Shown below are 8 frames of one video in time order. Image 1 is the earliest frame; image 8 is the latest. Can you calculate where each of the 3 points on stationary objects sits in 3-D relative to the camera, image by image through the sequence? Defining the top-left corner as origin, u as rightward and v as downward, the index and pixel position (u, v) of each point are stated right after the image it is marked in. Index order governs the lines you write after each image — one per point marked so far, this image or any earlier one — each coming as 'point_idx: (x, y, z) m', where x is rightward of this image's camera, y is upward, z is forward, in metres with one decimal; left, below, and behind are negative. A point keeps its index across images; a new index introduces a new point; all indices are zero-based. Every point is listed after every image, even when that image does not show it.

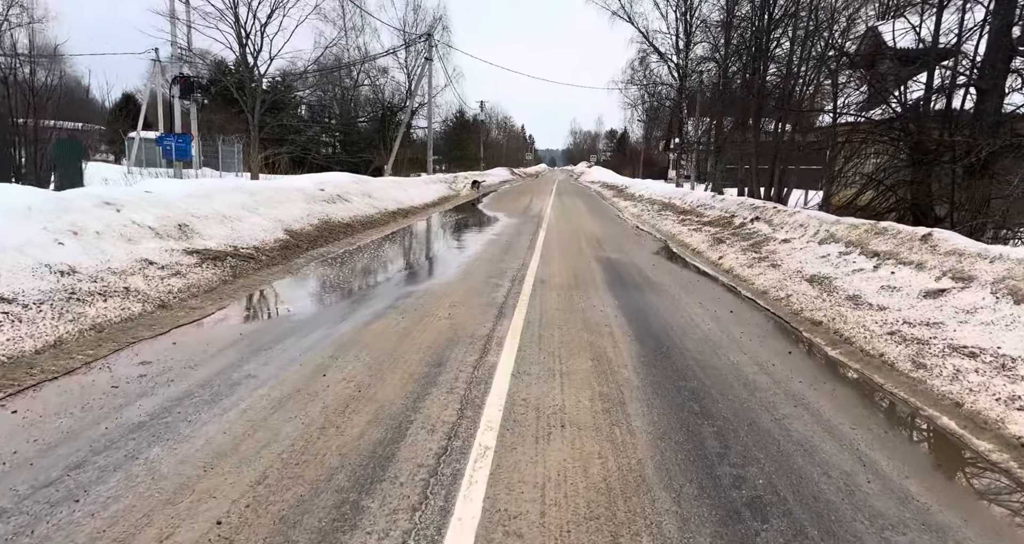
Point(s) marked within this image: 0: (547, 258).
0: (+0.6, +0.2, +10.7) m
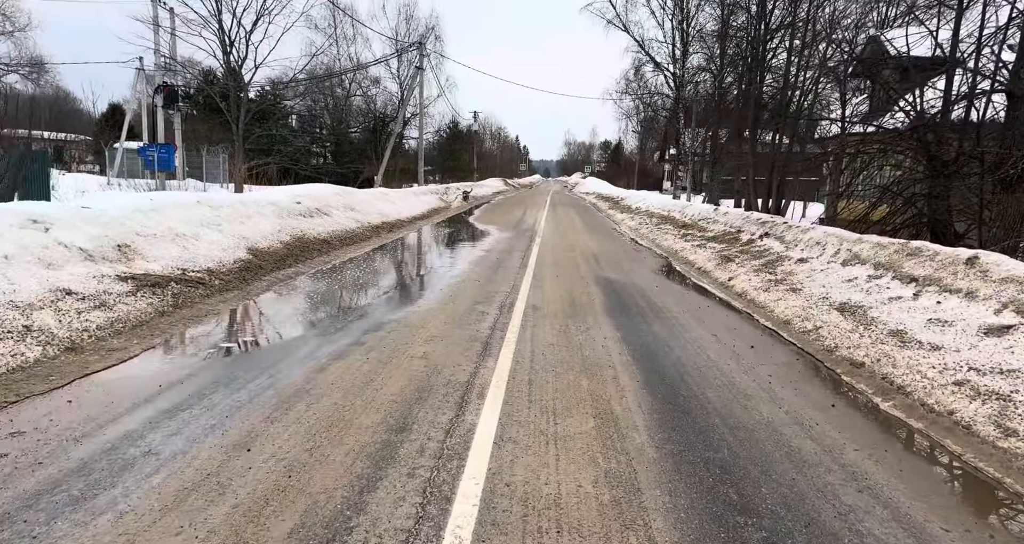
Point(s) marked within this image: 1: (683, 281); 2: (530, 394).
0: (+0.4, -0.2, +9.8) m
1: (+2.8, -0.2, +10.1) m
2: (+0.1, -0.9, +4.6) m
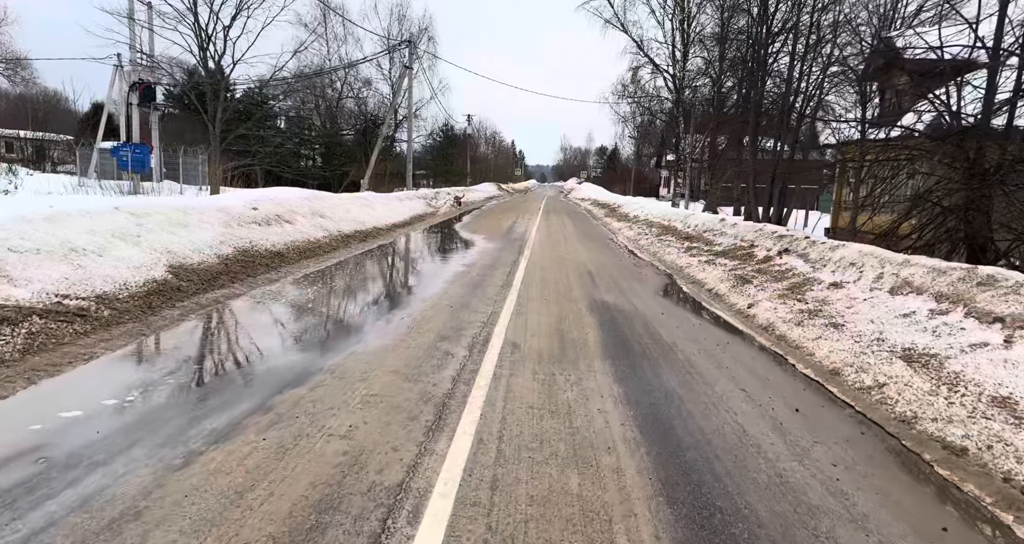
0: (+0.2, -0.5, +8.2) m
1: (+2.5, -0.5, +8.5) m
2: (-0.1, -1.2, +3.0) m
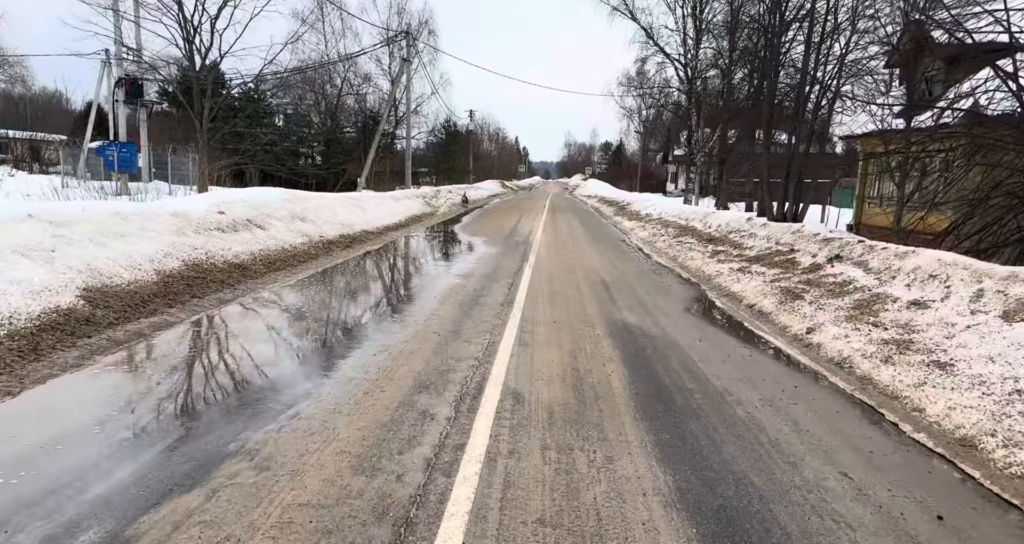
0: (+0.2, -0.7, +6.7) m
1: (+2.5, -0.7, +7.0) m
2: (-0.1, -1.4, +1.5) m
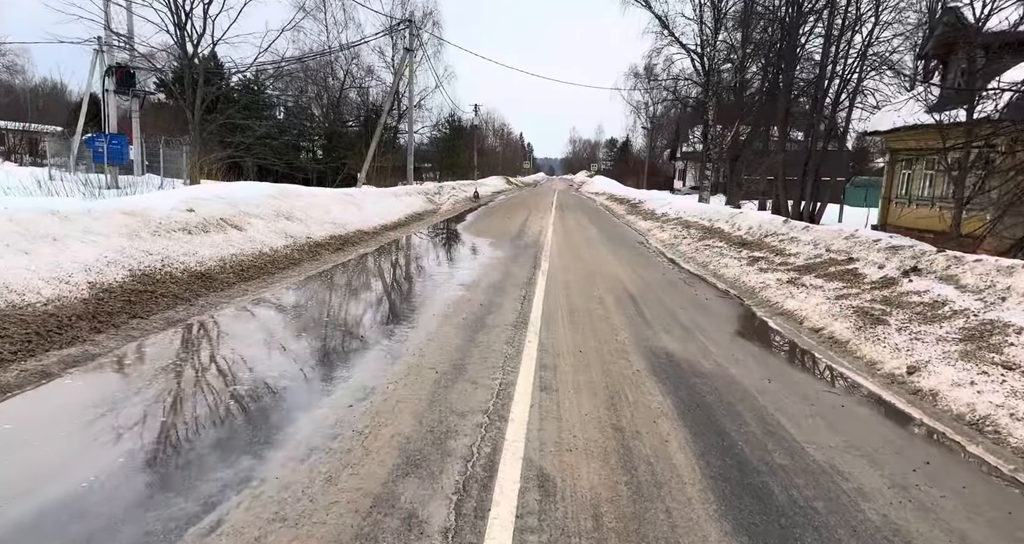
0: (+0.3, -0.8, +5.3) m
1: (+2.7, -0.8, +5.6) m
2: (0.0, -1.6, +0.1) m
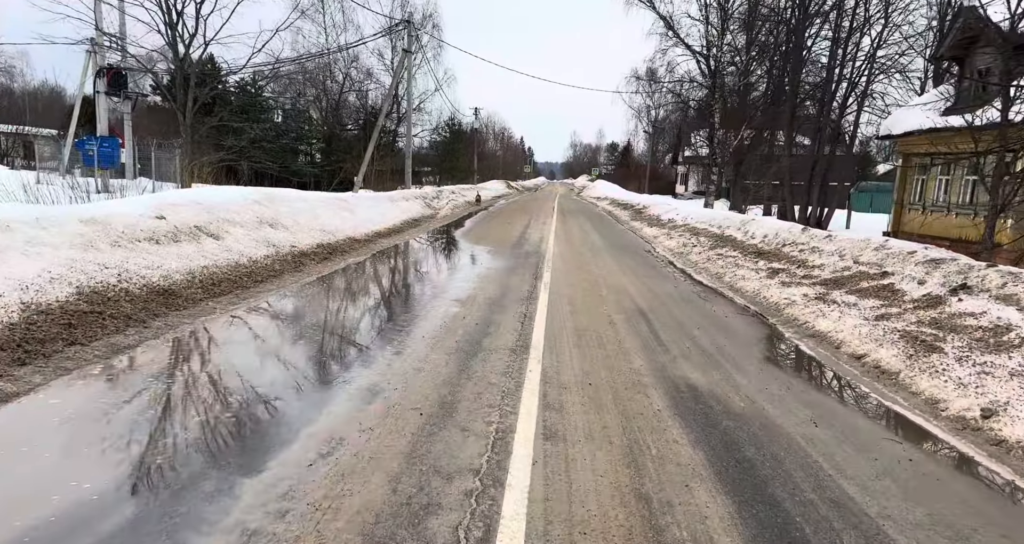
0: (+0.3, -1.0, +4.5) m
1: (+2.7, -1.0, +4.7) m
2: (0.0, -1.7, -0.7) m
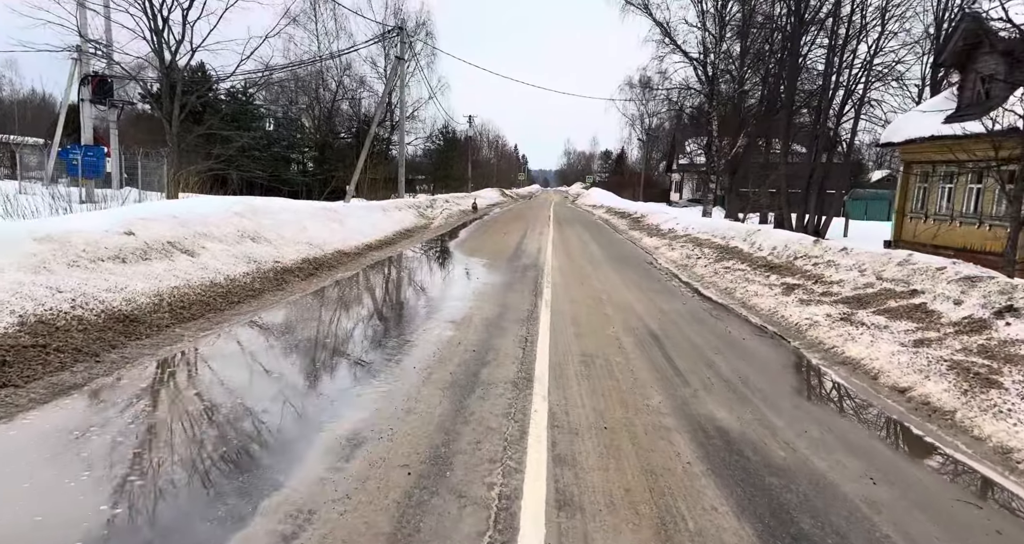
0: (+0.4, -1.2, +3.8) m
1: (+2.7, -1.2, +4.1) m
2: (+0.1, -1.8, -1.4) m
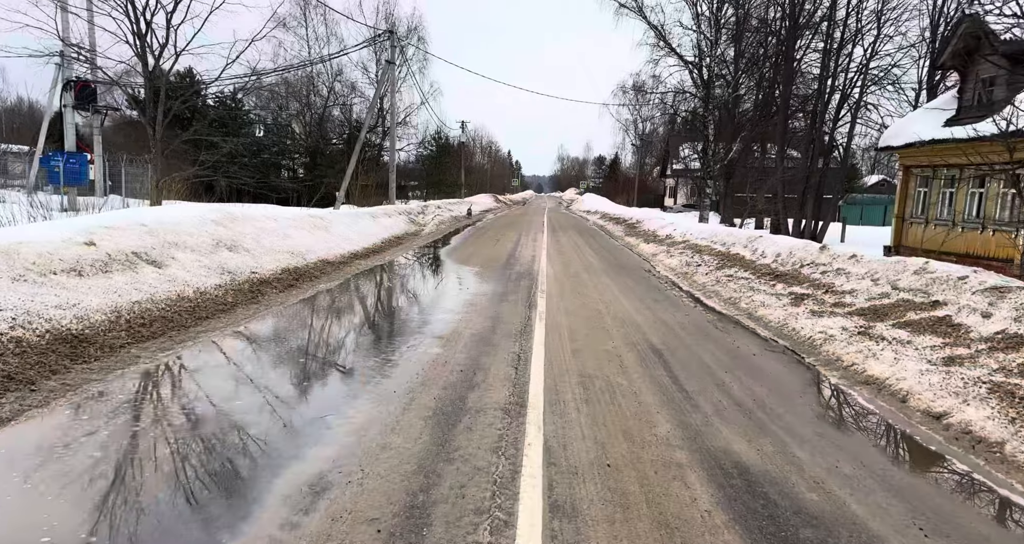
0: (+0.3, -1.3, +3.2) m
1: (+2.6, -1.3, +3.6) m
2: (+0.1, -1.9, -2.0) m
